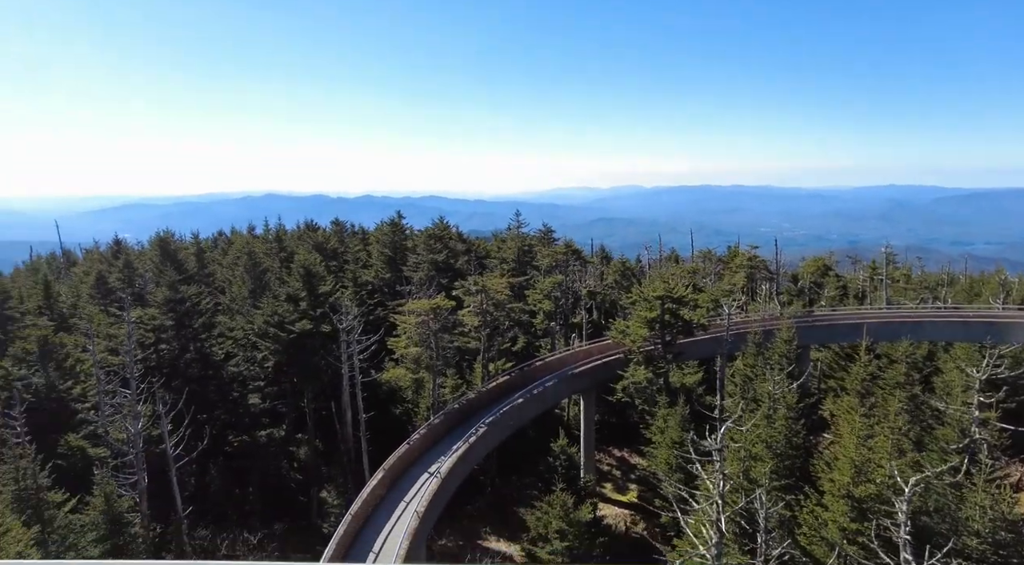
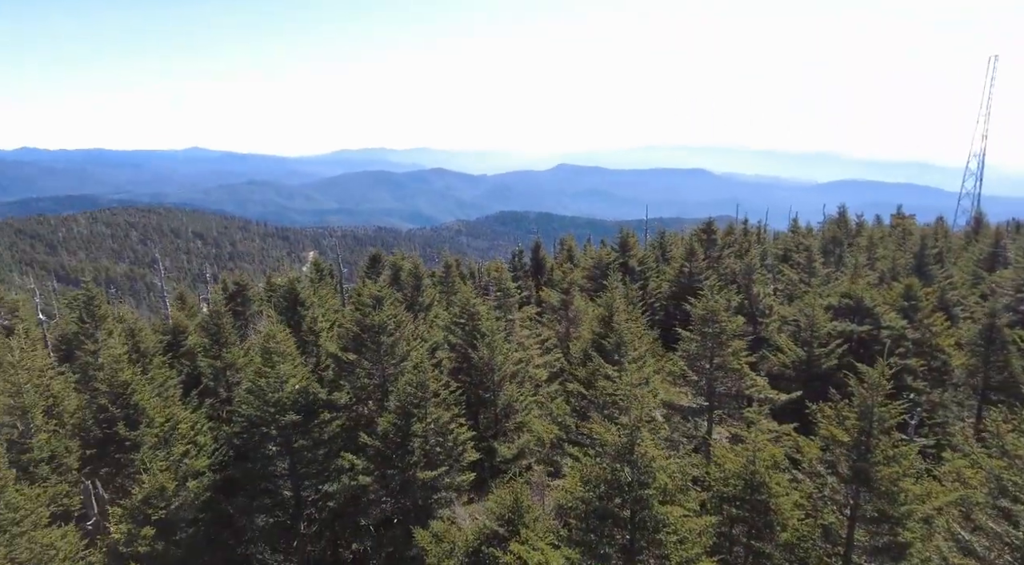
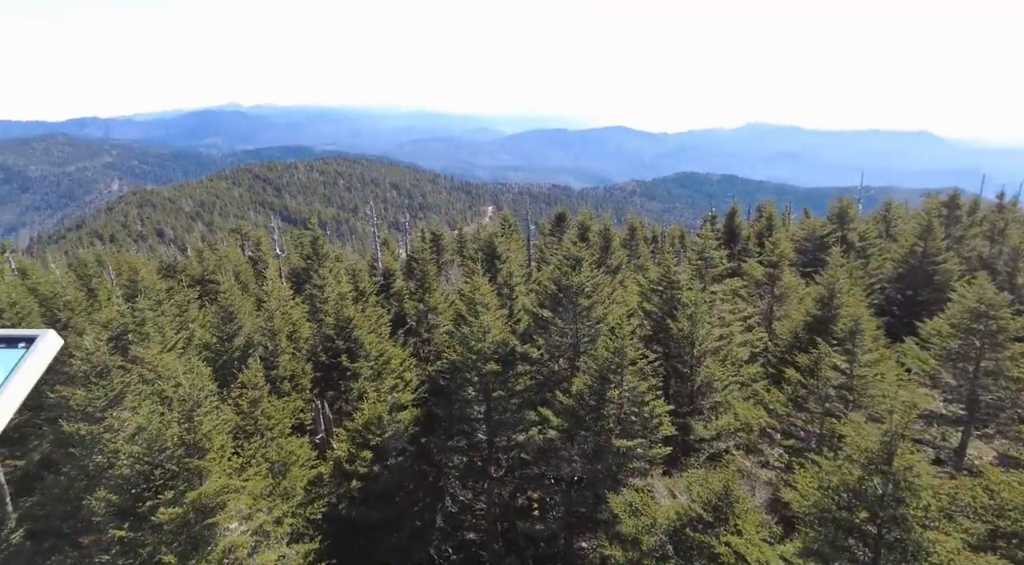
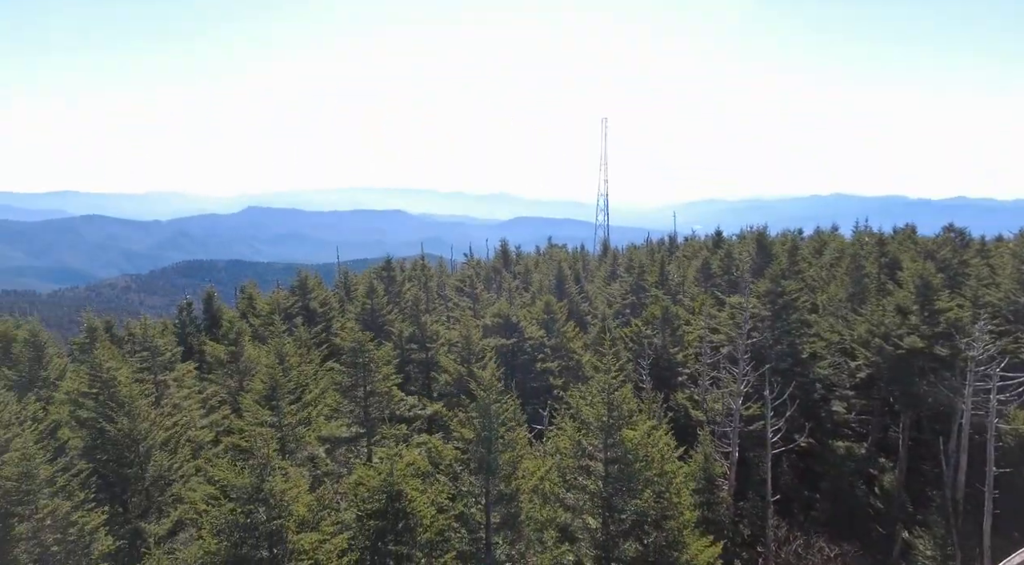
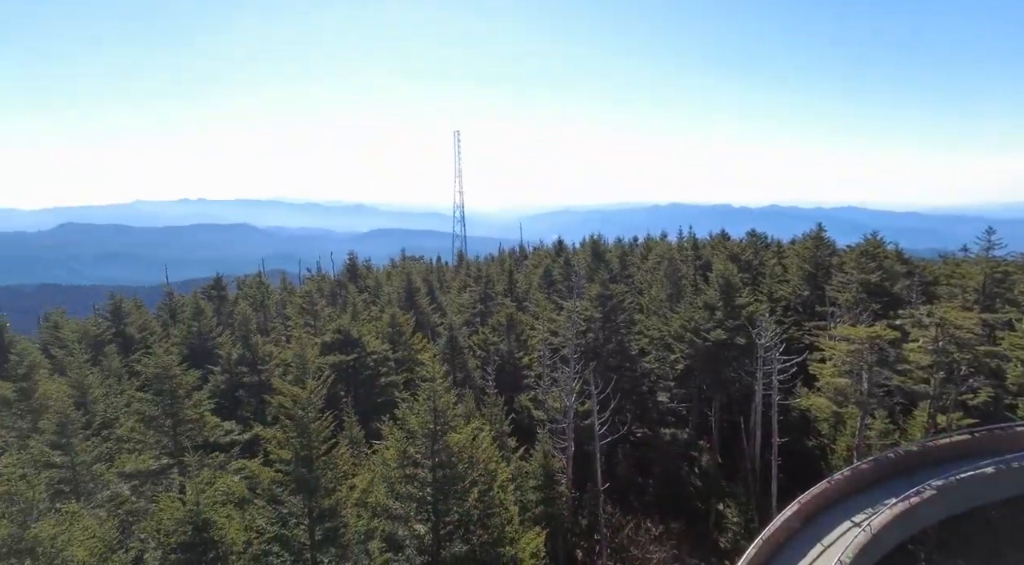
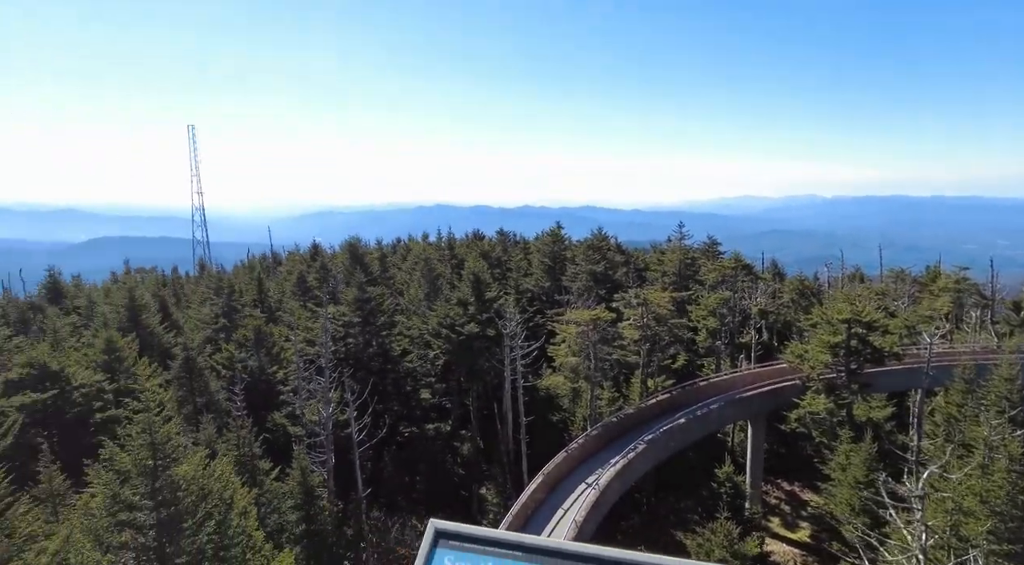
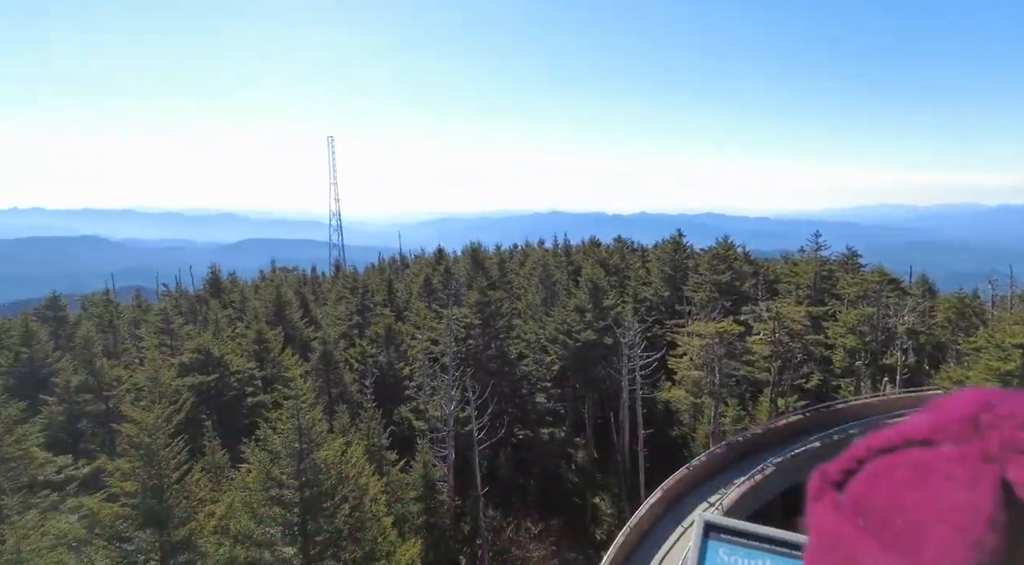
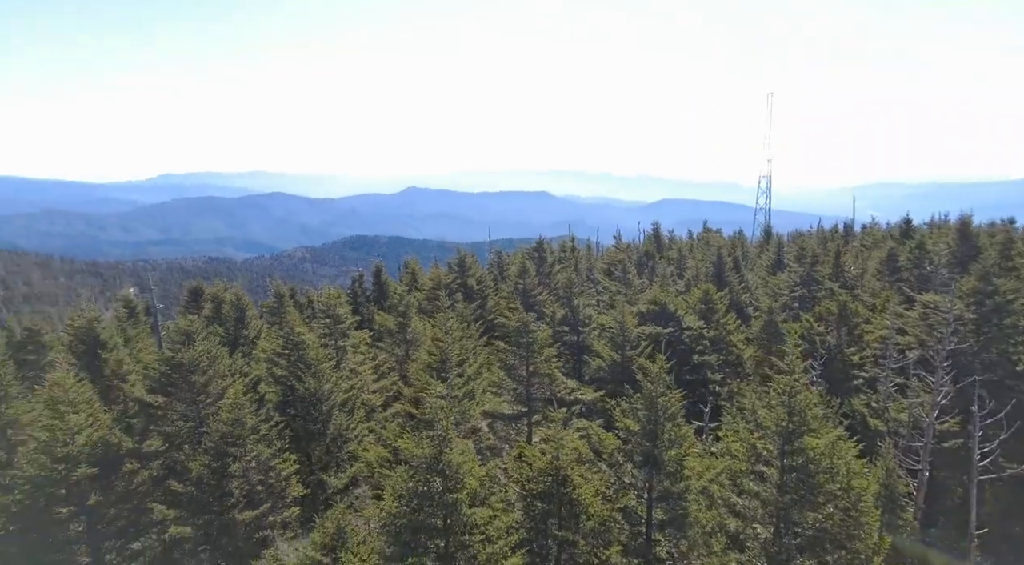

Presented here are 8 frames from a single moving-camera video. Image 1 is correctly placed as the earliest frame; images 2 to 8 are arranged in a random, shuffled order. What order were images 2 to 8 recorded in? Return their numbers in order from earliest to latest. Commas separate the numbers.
6, 7, 5, 4, 8, 2, 3
